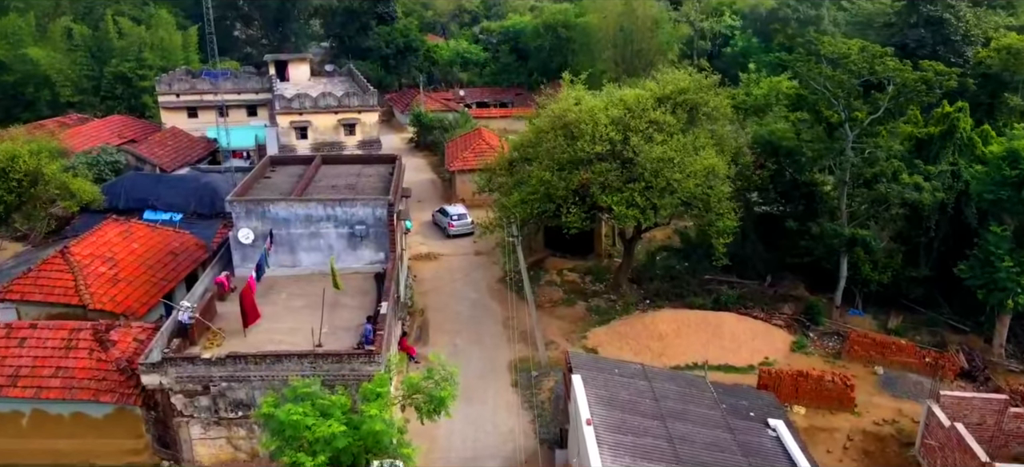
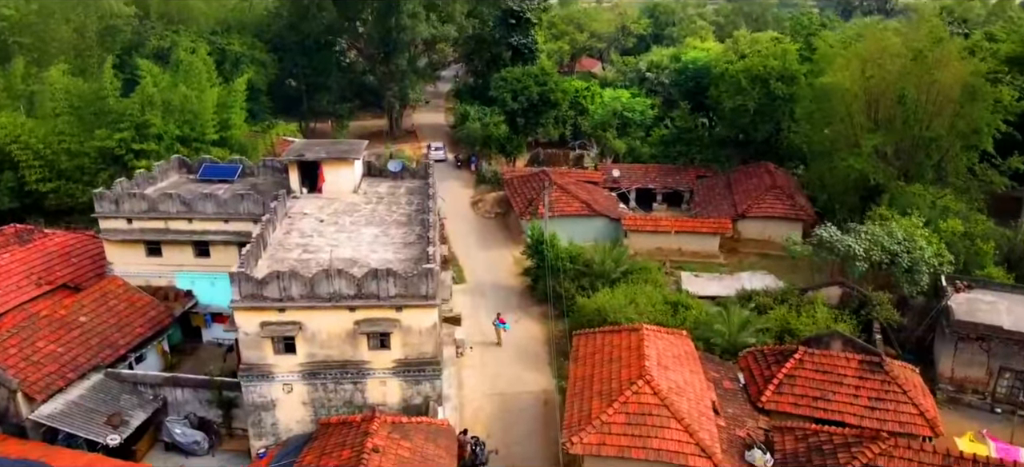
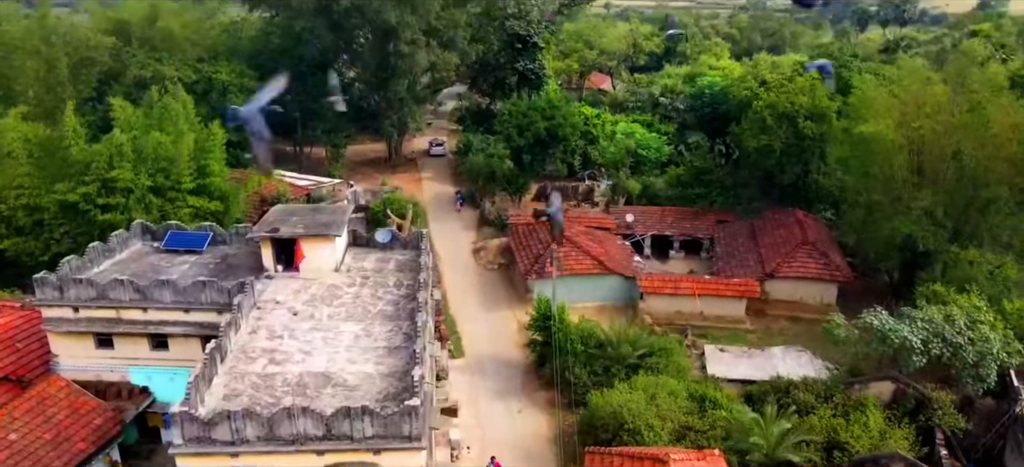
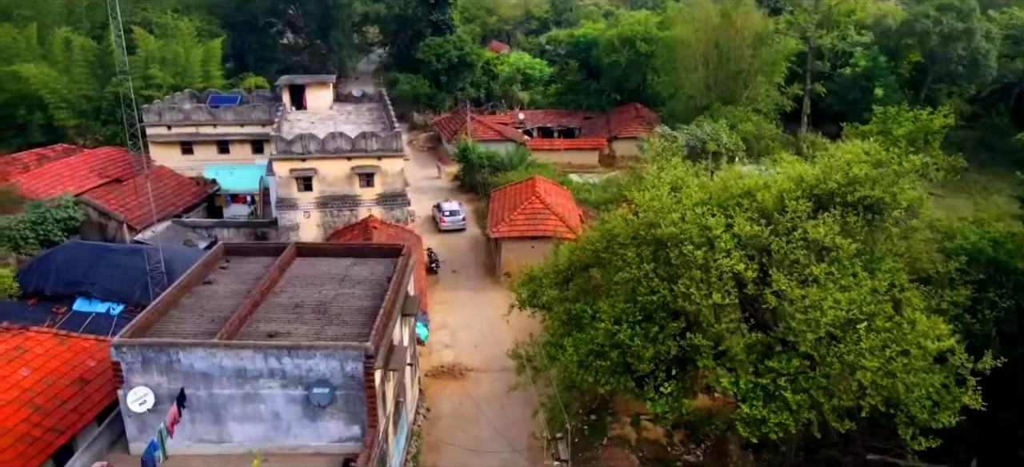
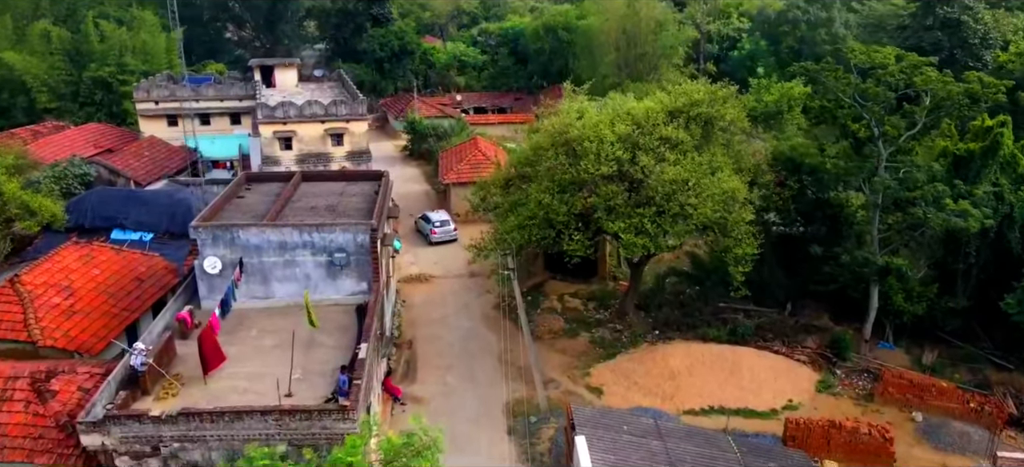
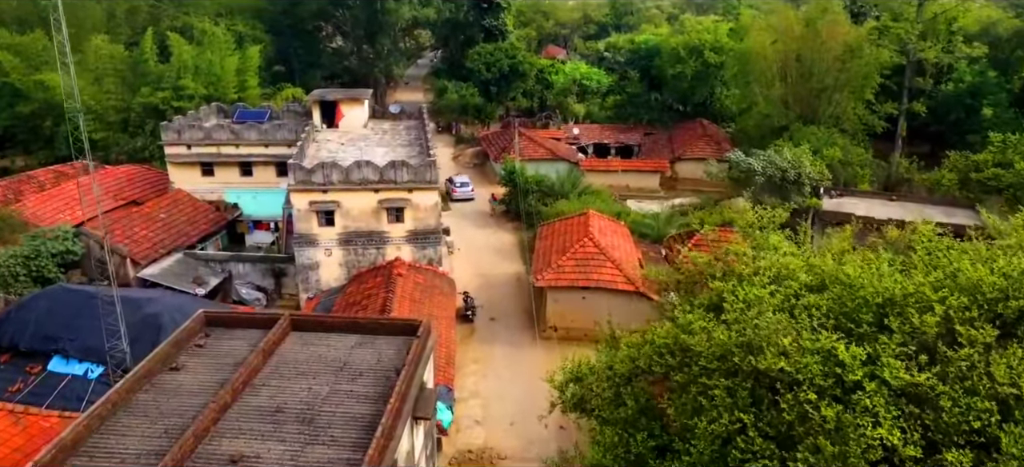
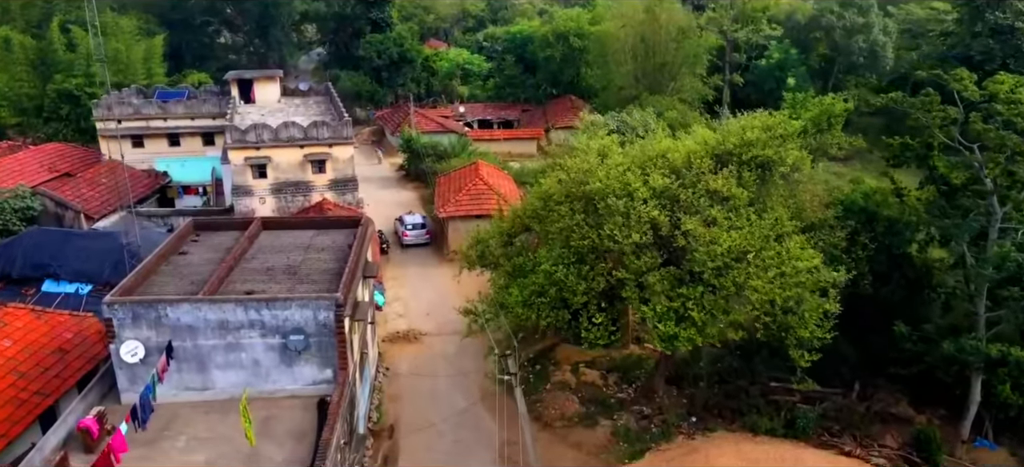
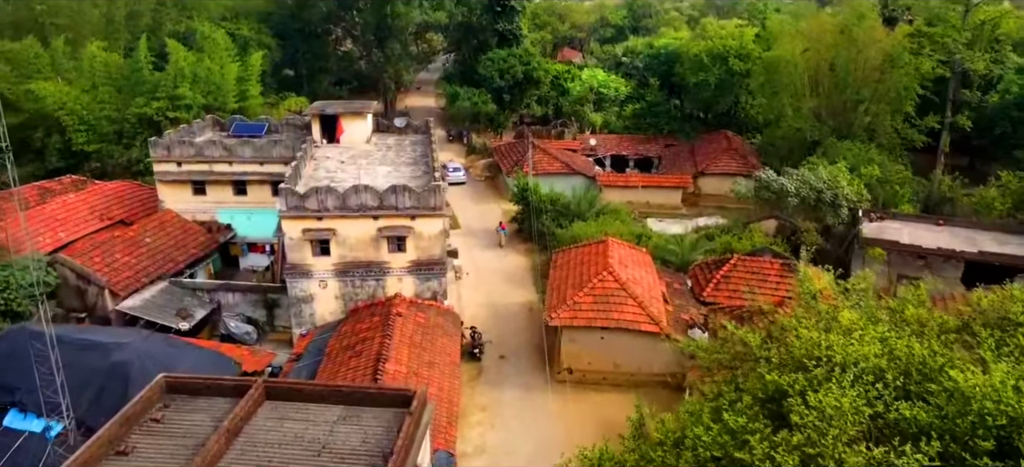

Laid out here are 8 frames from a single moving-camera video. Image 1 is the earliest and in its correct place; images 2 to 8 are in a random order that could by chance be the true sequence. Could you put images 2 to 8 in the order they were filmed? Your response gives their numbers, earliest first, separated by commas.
5, 7, 4, 6, 8, 2, 3
